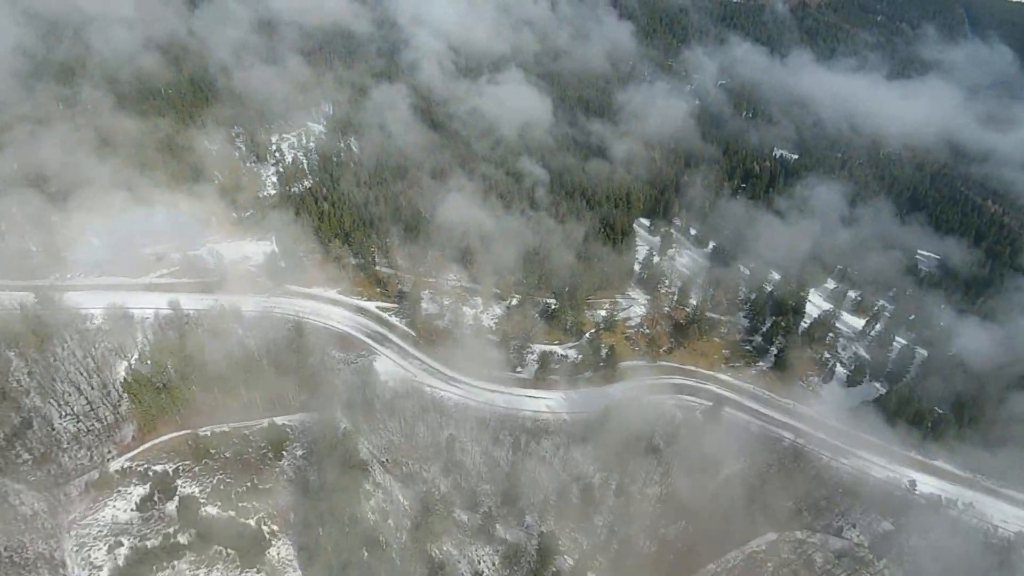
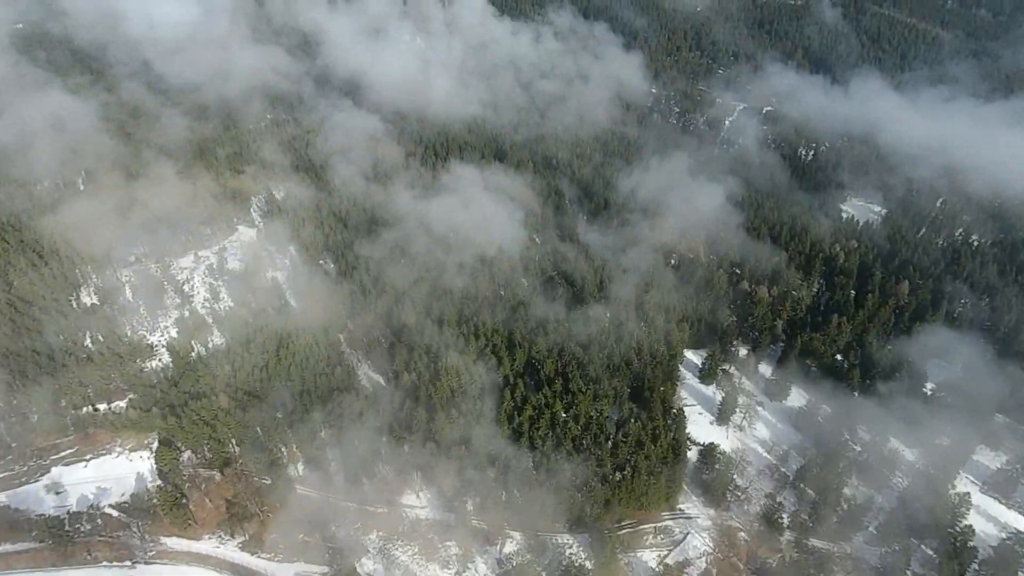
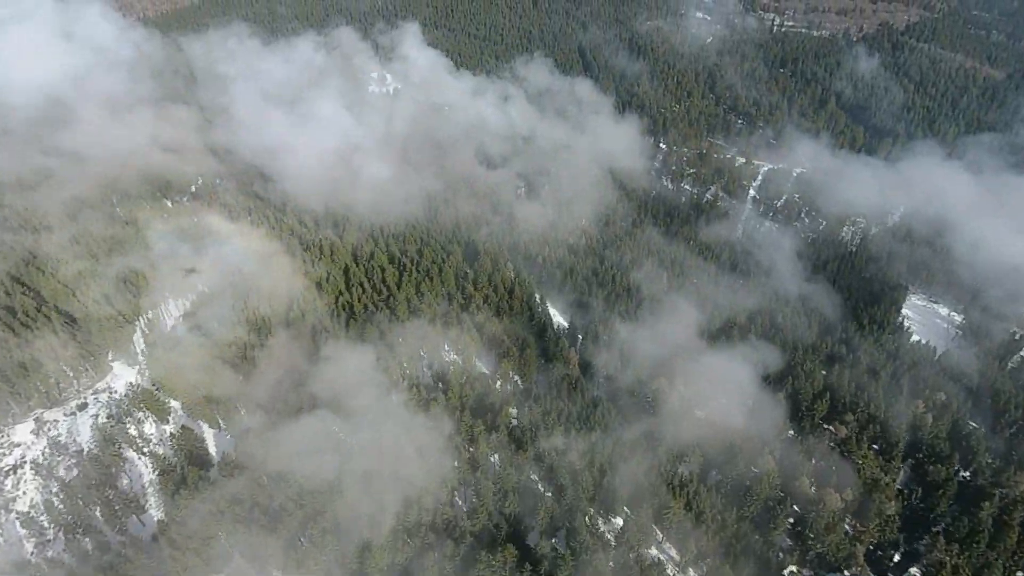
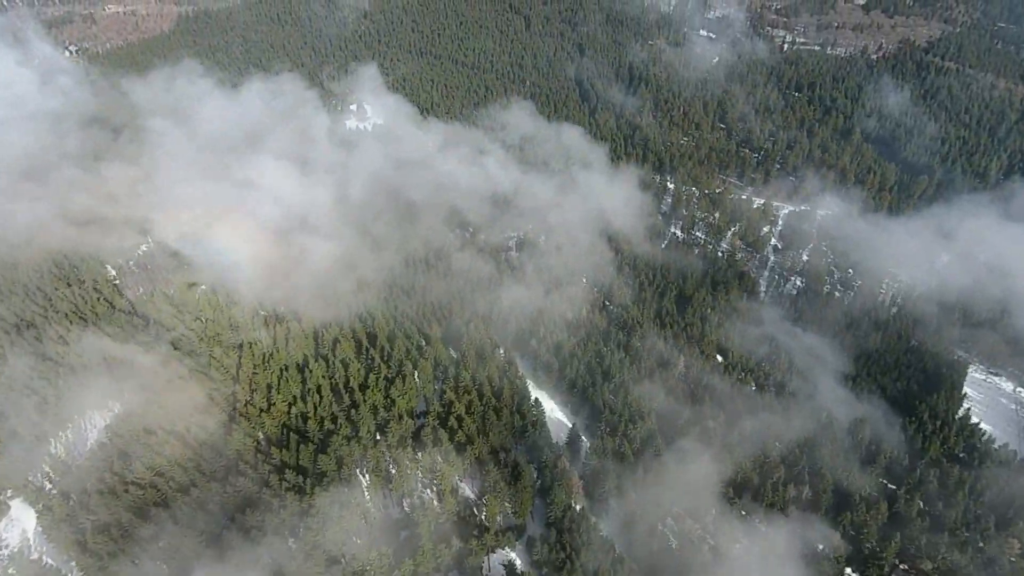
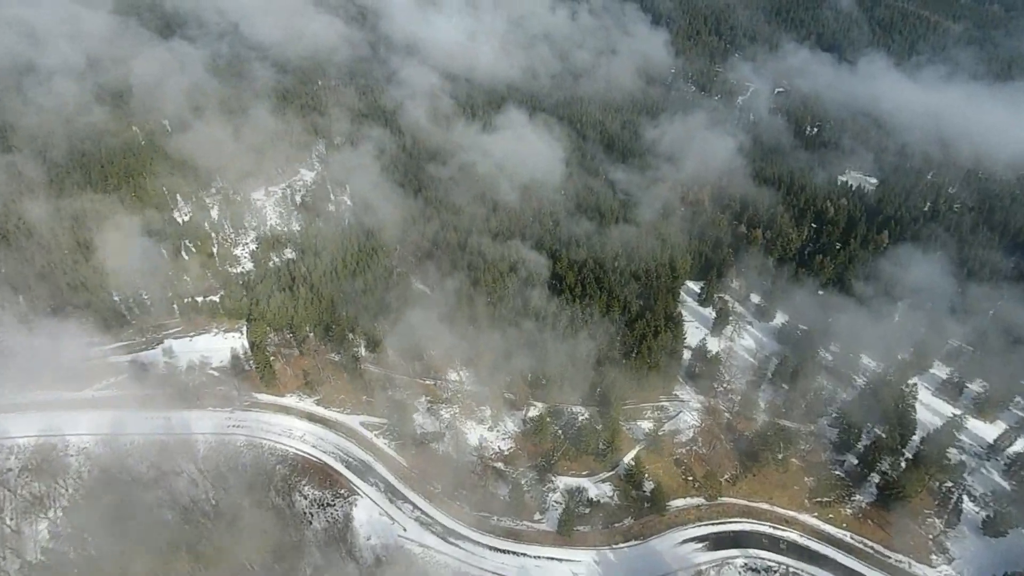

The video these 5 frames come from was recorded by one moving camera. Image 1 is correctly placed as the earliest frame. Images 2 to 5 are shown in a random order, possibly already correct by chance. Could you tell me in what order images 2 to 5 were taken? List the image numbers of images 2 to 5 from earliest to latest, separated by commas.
5, 2, 3, 4
